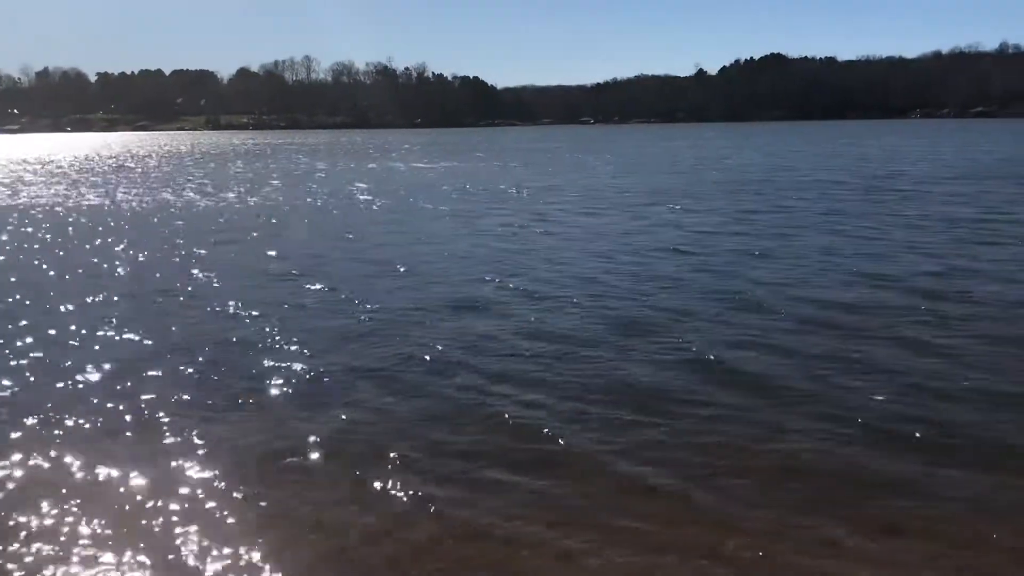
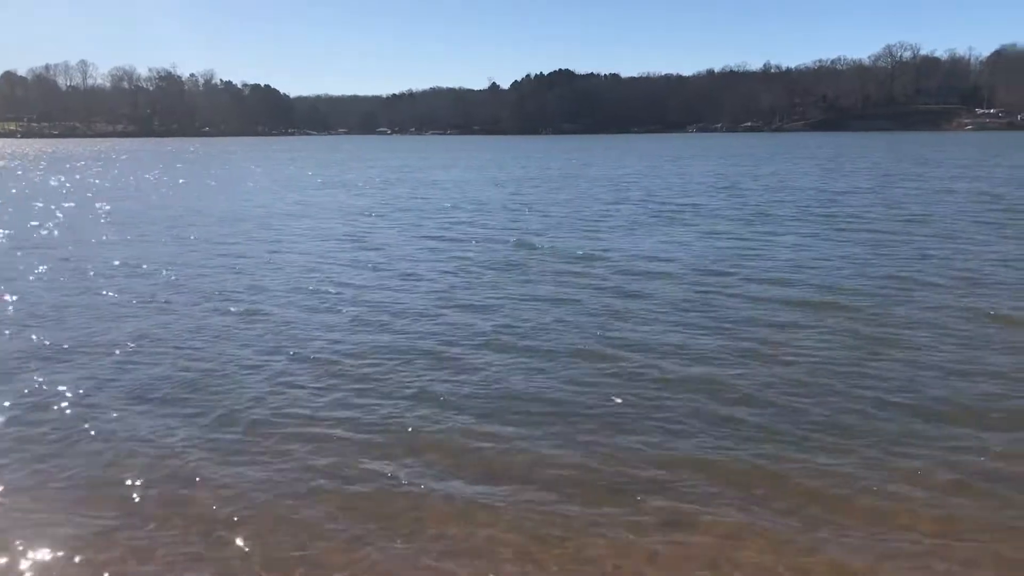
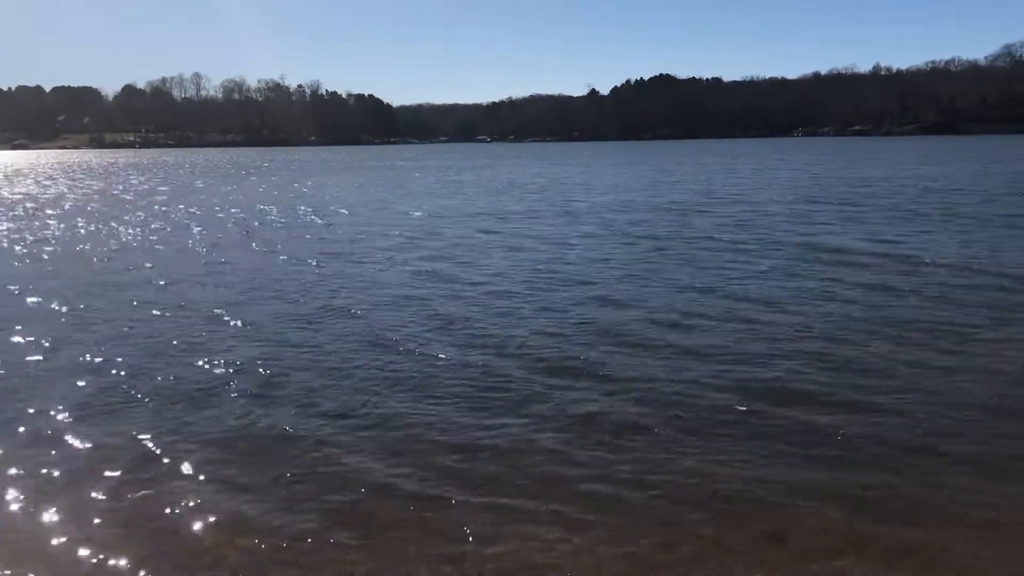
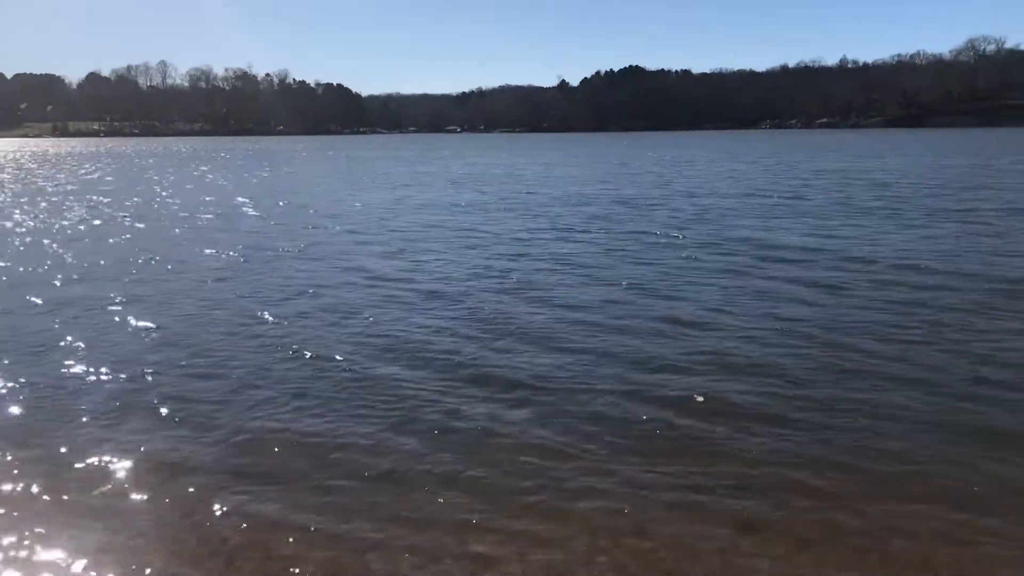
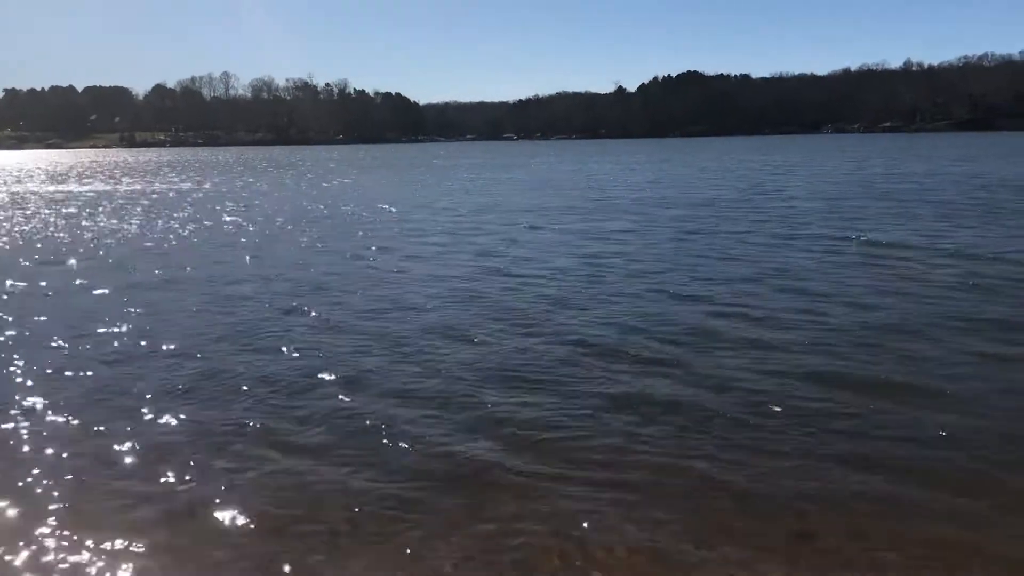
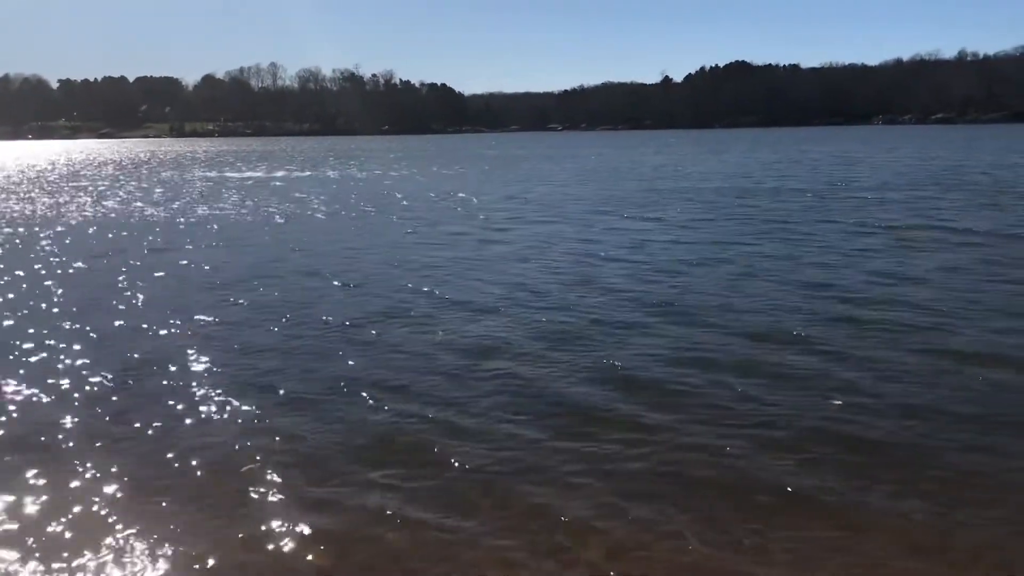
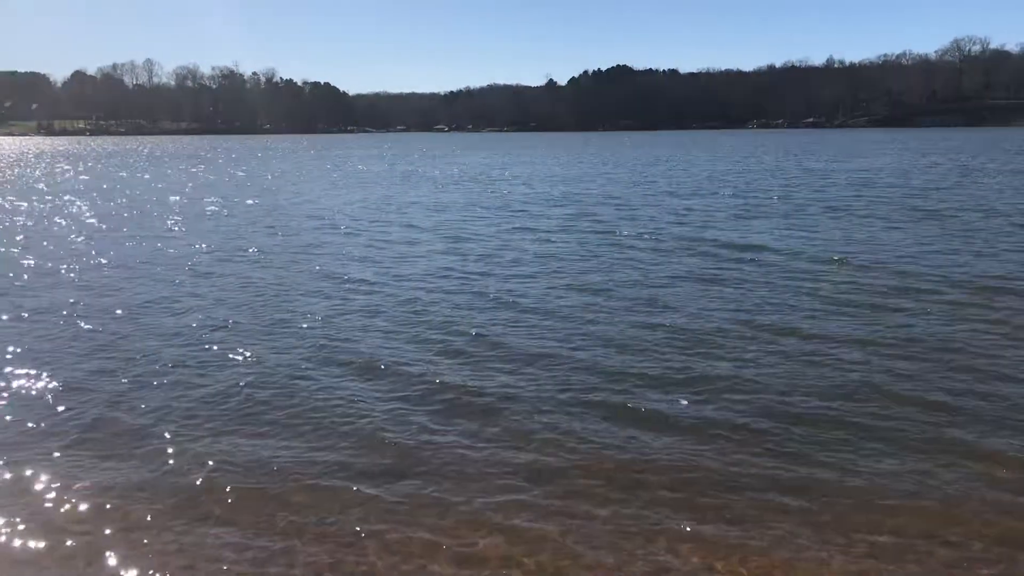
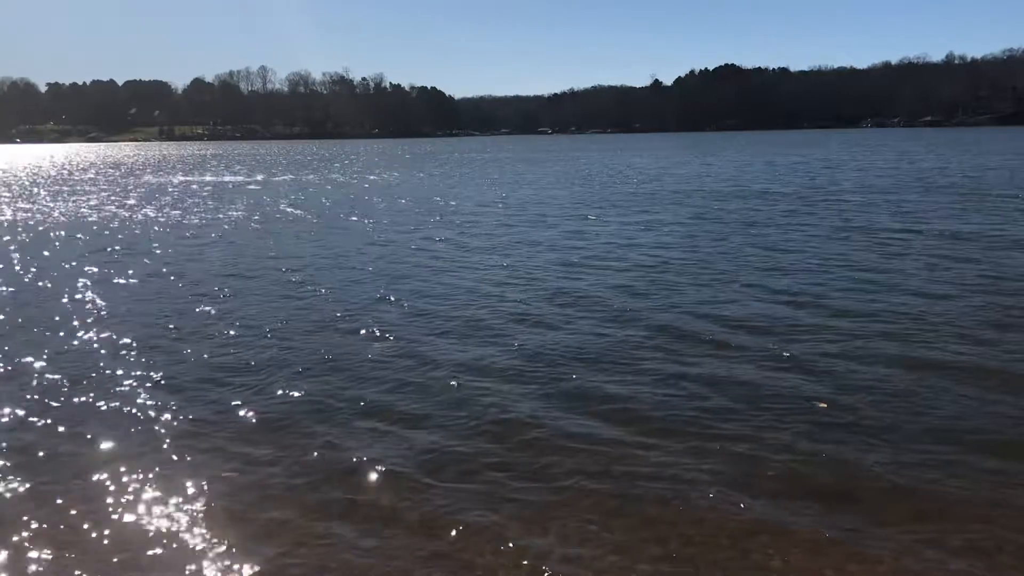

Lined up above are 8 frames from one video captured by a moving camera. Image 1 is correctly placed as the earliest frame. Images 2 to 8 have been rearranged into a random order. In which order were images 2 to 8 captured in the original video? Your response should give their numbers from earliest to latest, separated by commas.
6, 8, 5, 3, 4, 7, 2
